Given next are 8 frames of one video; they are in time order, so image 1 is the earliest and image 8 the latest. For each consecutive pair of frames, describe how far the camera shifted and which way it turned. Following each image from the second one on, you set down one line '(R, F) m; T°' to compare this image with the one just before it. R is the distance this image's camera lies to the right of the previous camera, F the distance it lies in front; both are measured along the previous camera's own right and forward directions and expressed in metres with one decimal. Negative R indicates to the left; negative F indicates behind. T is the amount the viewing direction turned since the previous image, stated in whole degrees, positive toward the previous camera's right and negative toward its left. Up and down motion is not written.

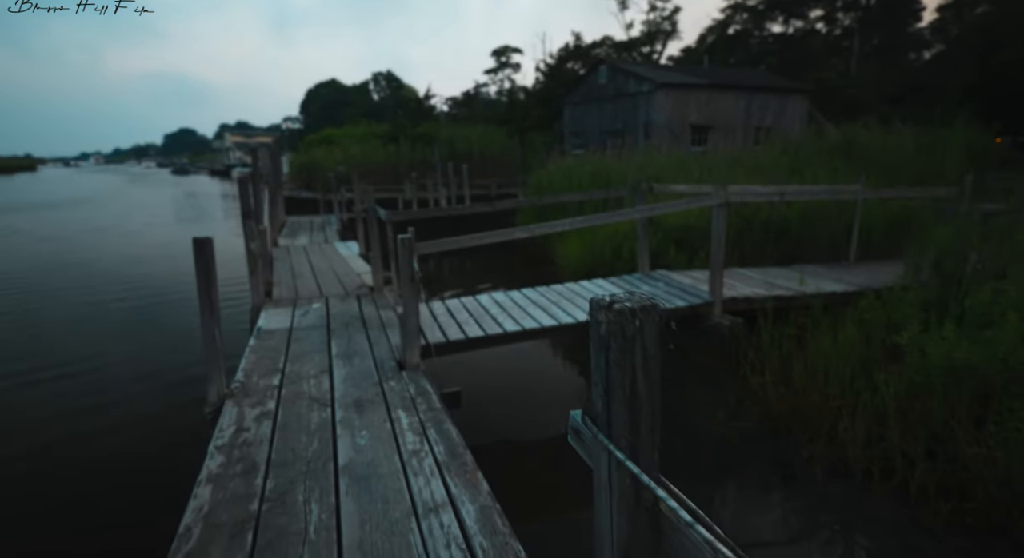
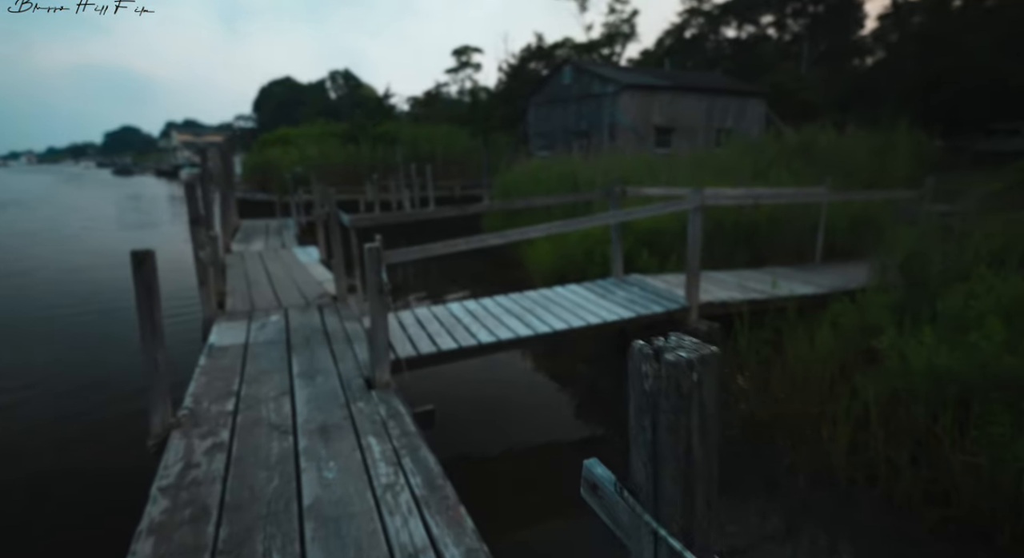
(-0.1, +0.2) m; +4°
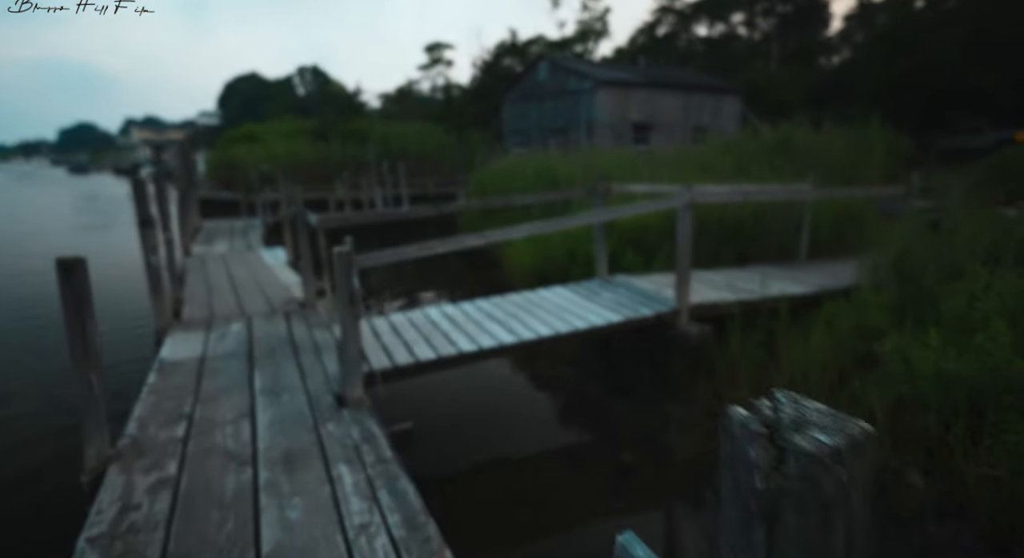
(-0.1, +0.3) m; +3°
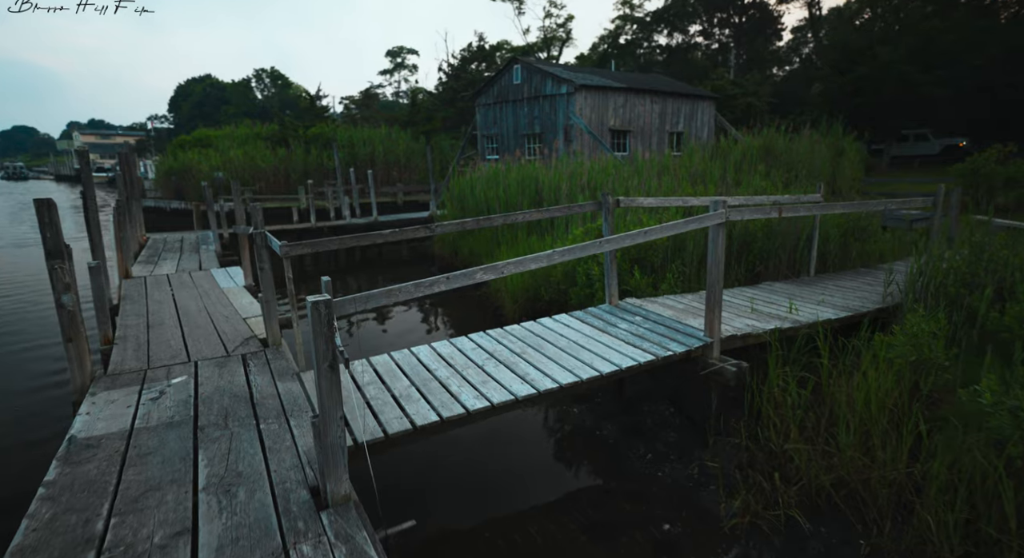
(-0.3, +0.7) m; +4°
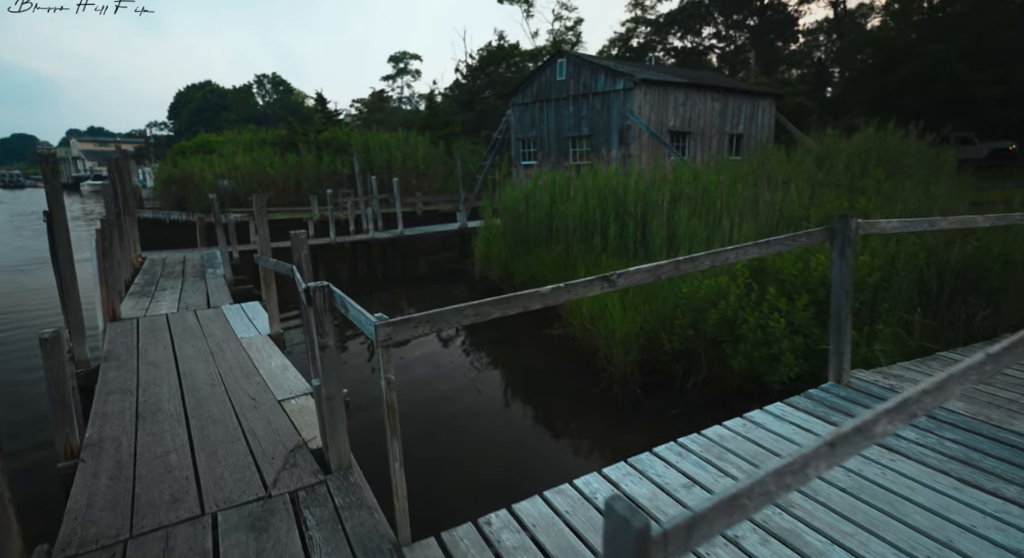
(-1.1, +1.7) m; 0°
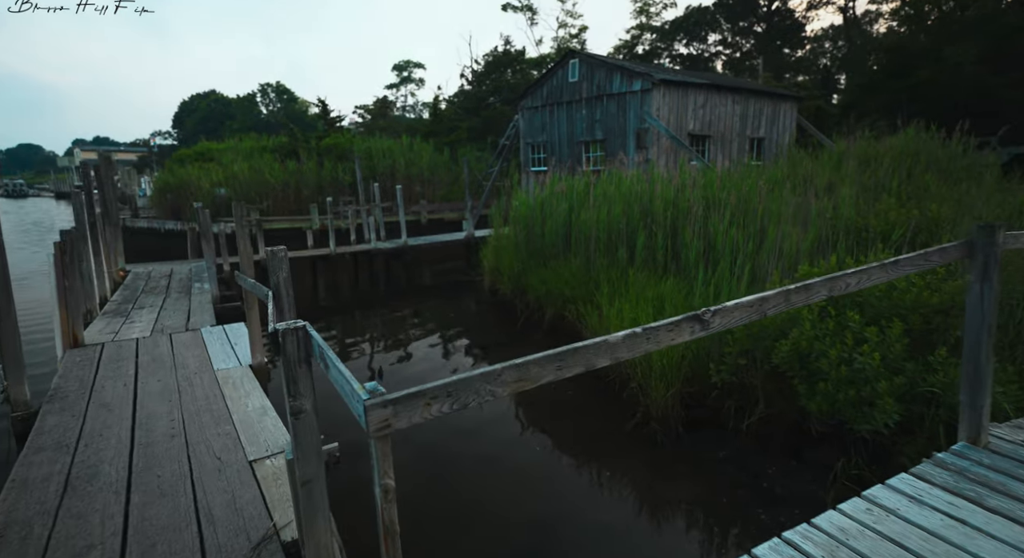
(-0.1, +0.7) m; 0°
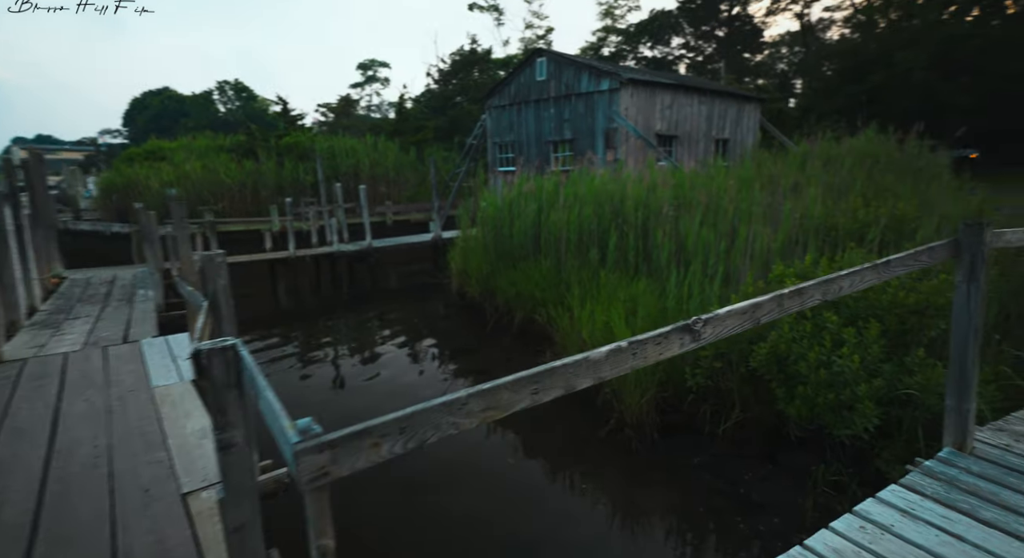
(0.0, +0.2) m; +3°
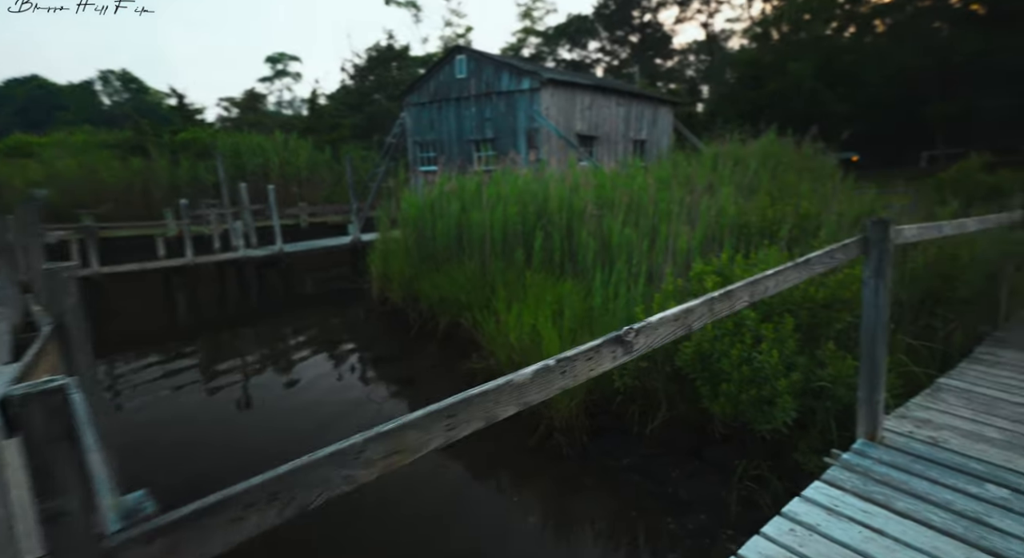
(0.0, +0.2) m; +8°
